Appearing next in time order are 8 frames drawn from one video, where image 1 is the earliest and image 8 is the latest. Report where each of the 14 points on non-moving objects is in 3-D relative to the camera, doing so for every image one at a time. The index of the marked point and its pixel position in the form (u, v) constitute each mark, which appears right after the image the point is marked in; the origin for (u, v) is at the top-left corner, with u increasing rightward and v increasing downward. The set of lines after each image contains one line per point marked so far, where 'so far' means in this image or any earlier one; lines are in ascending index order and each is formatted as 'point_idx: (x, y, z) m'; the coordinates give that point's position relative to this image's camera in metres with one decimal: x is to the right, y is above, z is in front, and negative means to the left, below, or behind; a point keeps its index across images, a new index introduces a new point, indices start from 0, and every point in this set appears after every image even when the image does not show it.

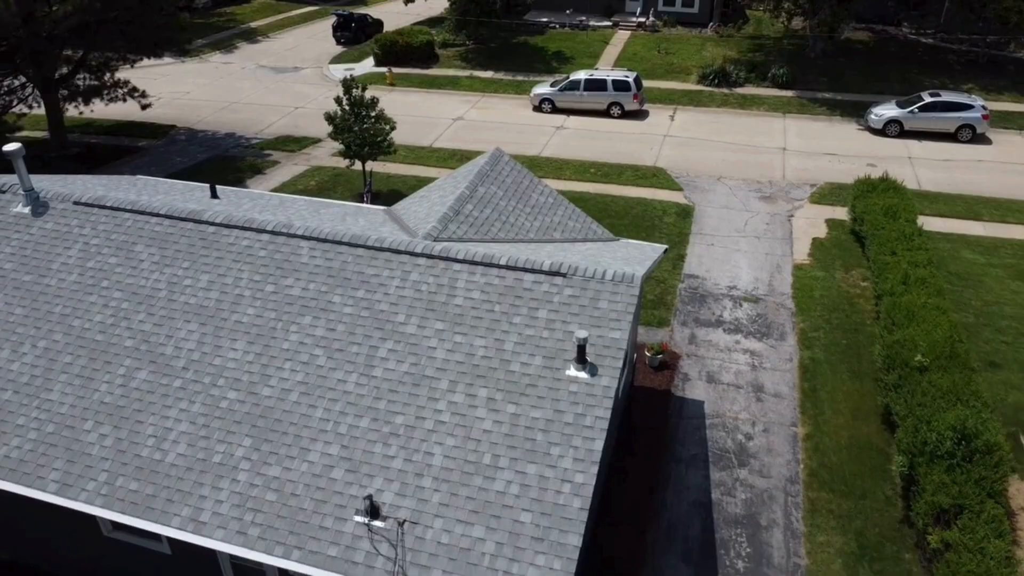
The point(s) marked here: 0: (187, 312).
0: (-3.2, -0.2, +8.9) m
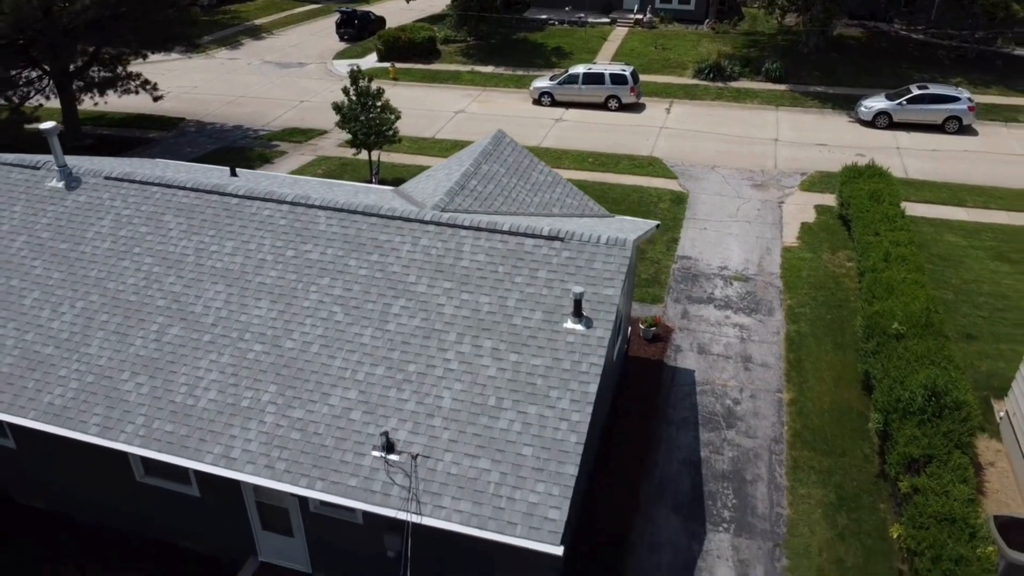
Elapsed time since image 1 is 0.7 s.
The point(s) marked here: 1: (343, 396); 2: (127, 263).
0: (-3.2, +0.1, +9.7) m
1: (-1.6, -1.0, +8.4) m
2: (-4.2, +0.3, +10.0) m
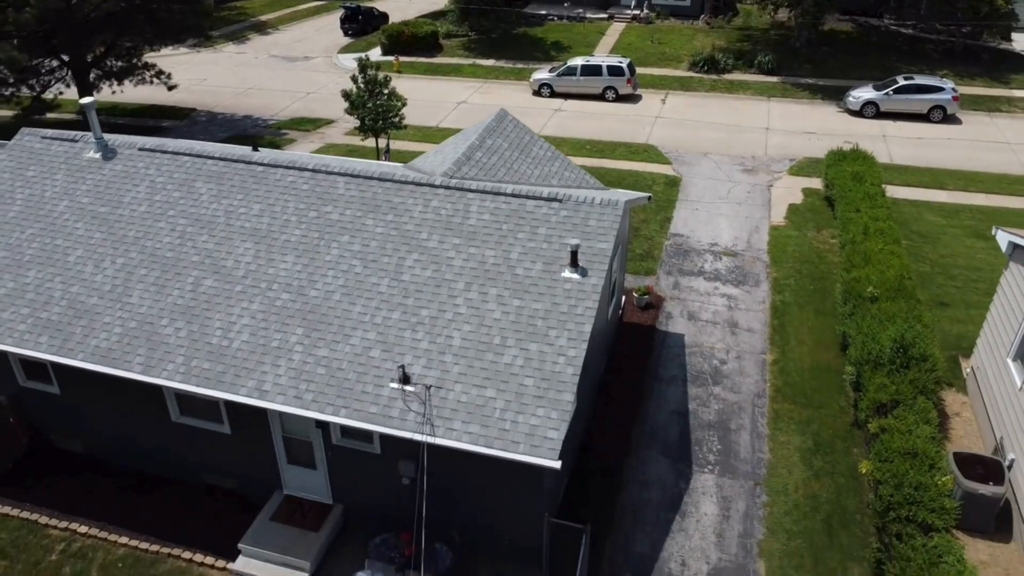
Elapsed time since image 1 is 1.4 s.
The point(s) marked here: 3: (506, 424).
0: (-3.2, +0.6, +10.6) m
1: (-1.5, -0.5, +9.3) m
2: (-4.2, +0.8, +10.9) m
3: (-0.1, -1.3, +8.4) m
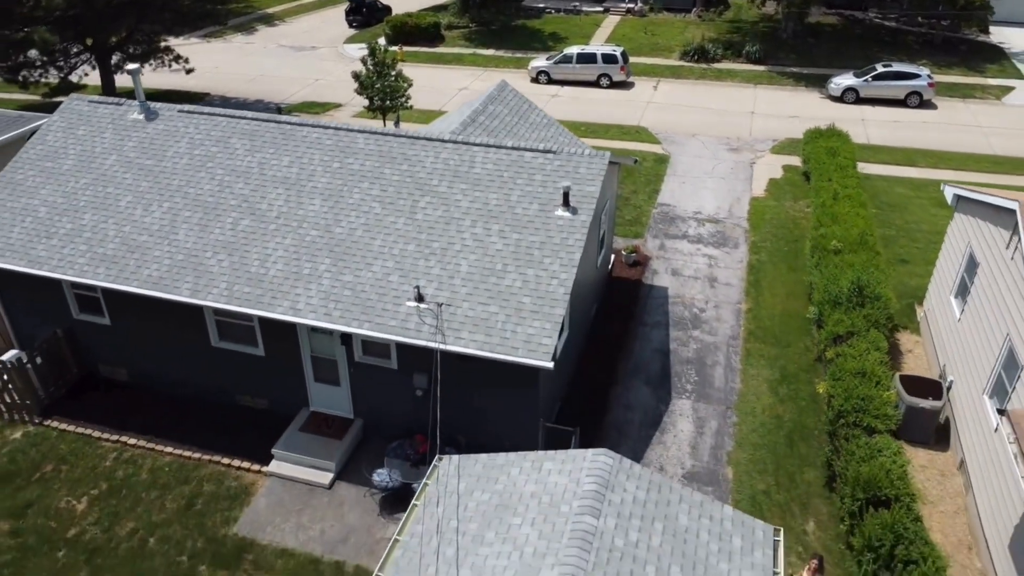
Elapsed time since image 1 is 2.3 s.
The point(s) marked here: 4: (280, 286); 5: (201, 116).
0: (-3.2, +1.4, +12.0) m
1: (-1.5, +0.3, +10.7) m
2: (-4.2, +1.6, +12.3) m
3: (-0.1, -0.5, +9.8) m
4: (-2.7, 0.0, +10.7) m
5: (-4.5, +2.5, +13.2) m
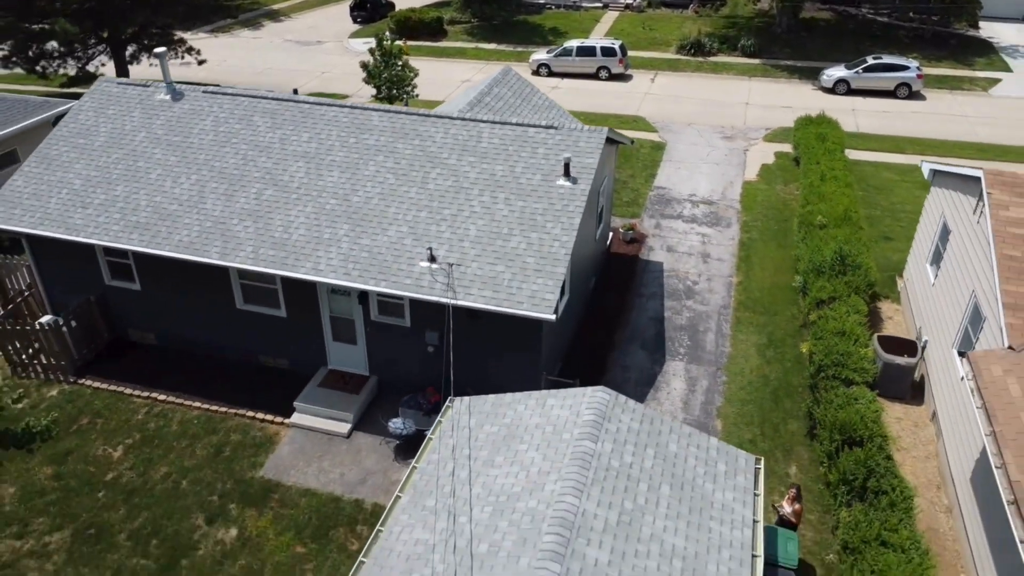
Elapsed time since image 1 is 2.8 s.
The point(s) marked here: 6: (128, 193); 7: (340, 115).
0: (-3.1, +1.9, +12.9) m
1: (-1.5, +0.7, +11.6) m
2: (-4.1, +2.0, +13.2) m
3: (0.0, 0.0, +10.7) m
4: (-2.7, +0.5, +11.6) m
5: (-4.5, +3.0, +14.0) m
6: (-5.4, +1.3, +12.8) m
7: (-2.5, +2.6, +13.4) m
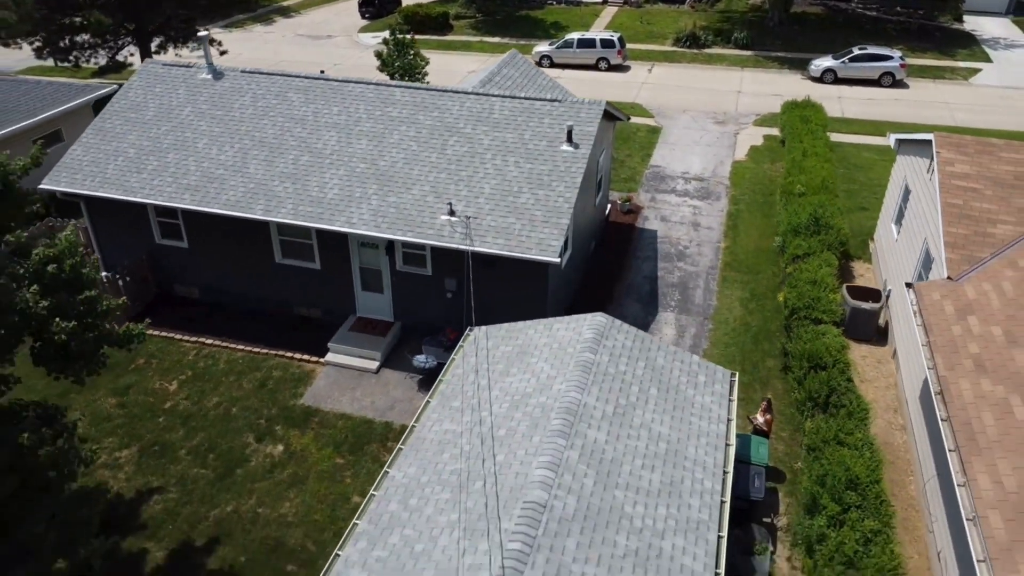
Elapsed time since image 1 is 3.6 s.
0: (-3.0, +2.6, +14.4) m
1: (-1.3, +1.4, +13.1) m
2: (-4.0, +2.7, +14.7) m
3: (+0.1, +0.7, +12.2) m
4: (-2.5, +1.2, +13.1) m
5: (-4.3, +3.7, +15.6) m
6: (-5.3, +2.0, +14.4) m
7: (-2.4, +3.2, +14.9) m
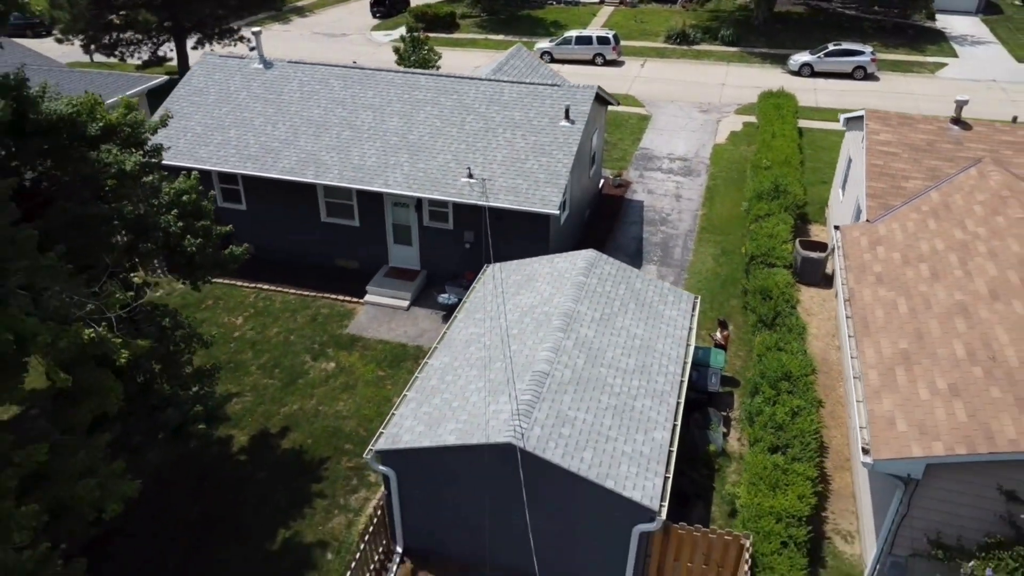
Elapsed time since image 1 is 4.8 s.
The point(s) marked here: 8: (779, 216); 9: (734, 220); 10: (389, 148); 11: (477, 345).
0: (-2.8, +3.4, +17.2) m
1: (-1.2, +2.3, +15.9) m
2: (-3.9, +3.6, +17.5) m
3: (+0.3, +1.5, +15.0) m
4: (-2.4, +2.1, +15.9) m
5: (-4.2, +4.5, +18.3) m
6: (-5.2, +2.9, +17.1) m
7: (-2.3, +4.1, +17.7) m
8: (+5.1, +1.4, +17.3) m
9: (+4.9, +1.5, +19.8) m
10: (-2.2, +2.5, +16.3) m
11: (-0.4, -0.7, +11.6) m
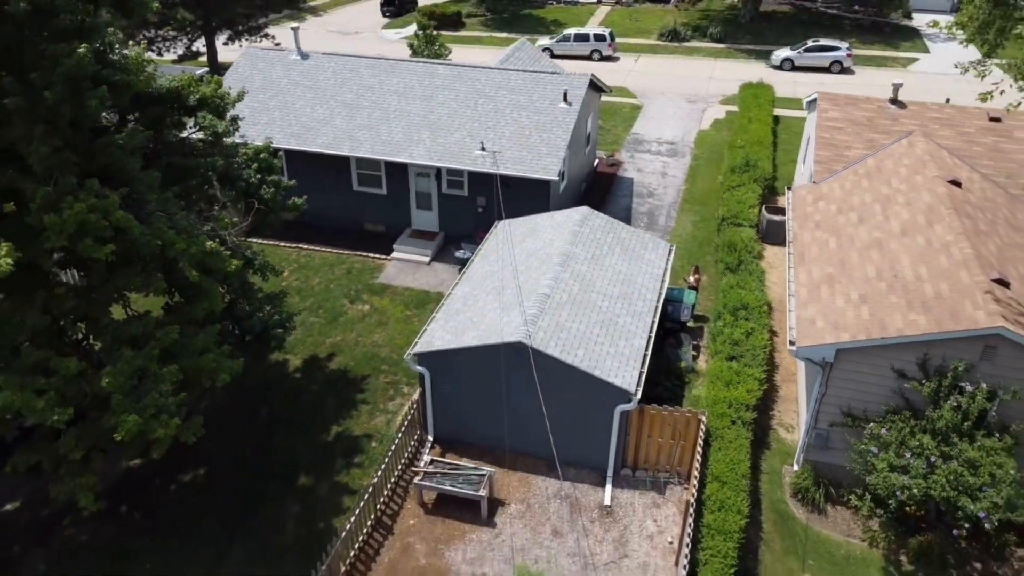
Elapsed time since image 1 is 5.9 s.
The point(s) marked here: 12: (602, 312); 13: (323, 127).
0: (-2.7, +4.3, +19.9) m
1: (-1.1, +3.2, +18.6) m
2: (-3.8, +4.5, +20.2) m
3: (+0.4, +2.4, +17.7) m
4: (-2.3, +2.9, +18.6) m
5: (-4.1, +5.4, +21.1) m
6: (-5.0, +3.8, +19.8) m
7: (-2.2, +5.0, +20.4) m
8: (+5.3, +2.3, +20.0) m
9: (+5.0, +2.4, +22.5) m
10: (-2.1, +3.4, +19.0) m
11: (-0.3, +0.2, +14.3) m
12: (+1.3, -0.3, +13.4) m
13: (-4.1, +3.4, +19.3) m
